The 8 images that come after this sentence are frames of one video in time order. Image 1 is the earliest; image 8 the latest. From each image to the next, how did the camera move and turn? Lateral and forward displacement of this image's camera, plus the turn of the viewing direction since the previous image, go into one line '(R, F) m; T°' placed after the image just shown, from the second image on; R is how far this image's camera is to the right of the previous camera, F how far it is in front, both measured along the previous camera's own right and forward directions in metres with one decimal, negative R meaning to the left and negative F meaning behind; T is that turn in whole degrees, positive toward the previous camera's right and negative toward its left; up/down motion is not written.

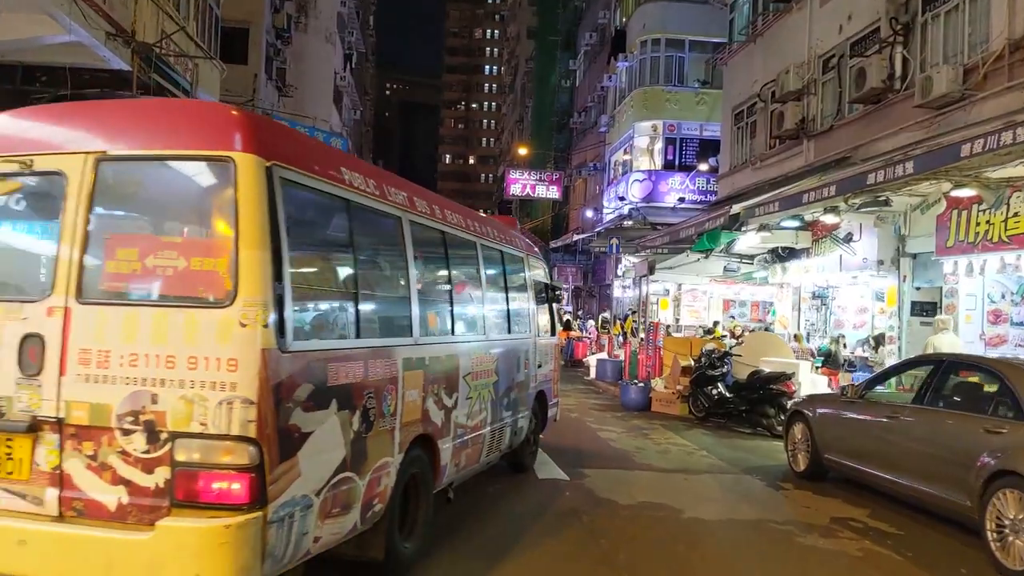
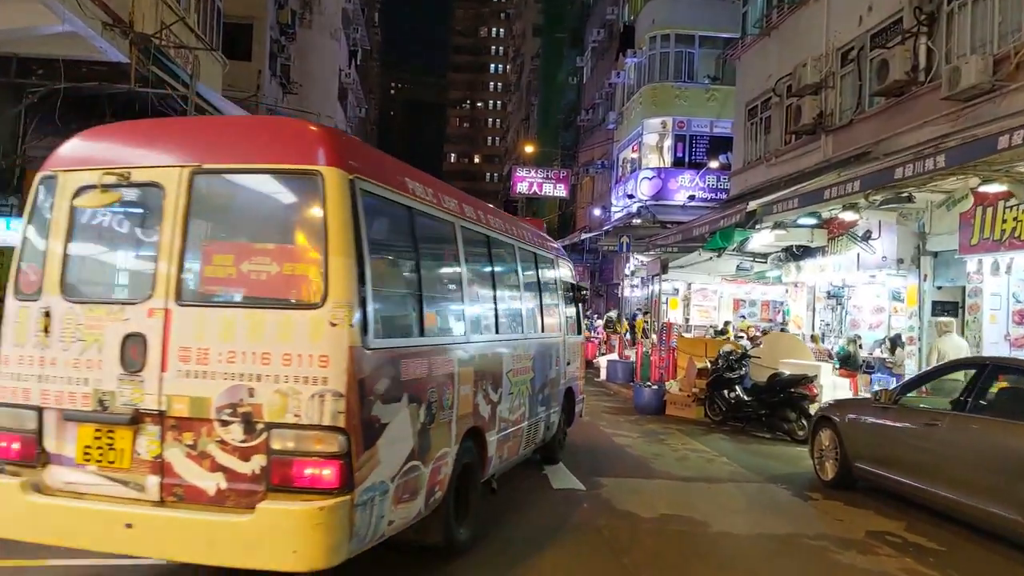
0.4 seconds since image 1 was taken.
(-0.1, +0.4) m; 0°
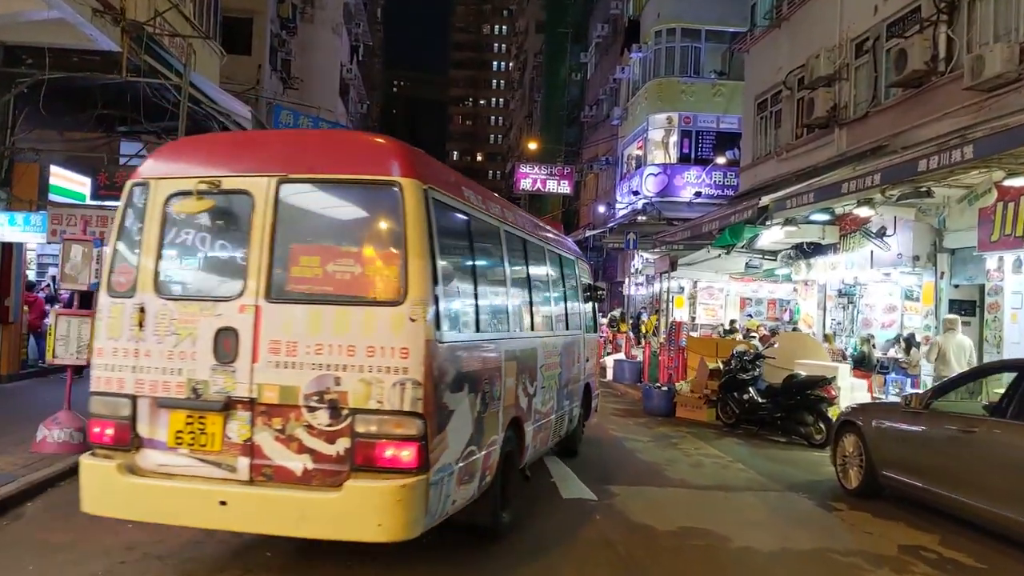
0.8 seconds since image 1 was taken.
(0.0, +0.4) m; 0°
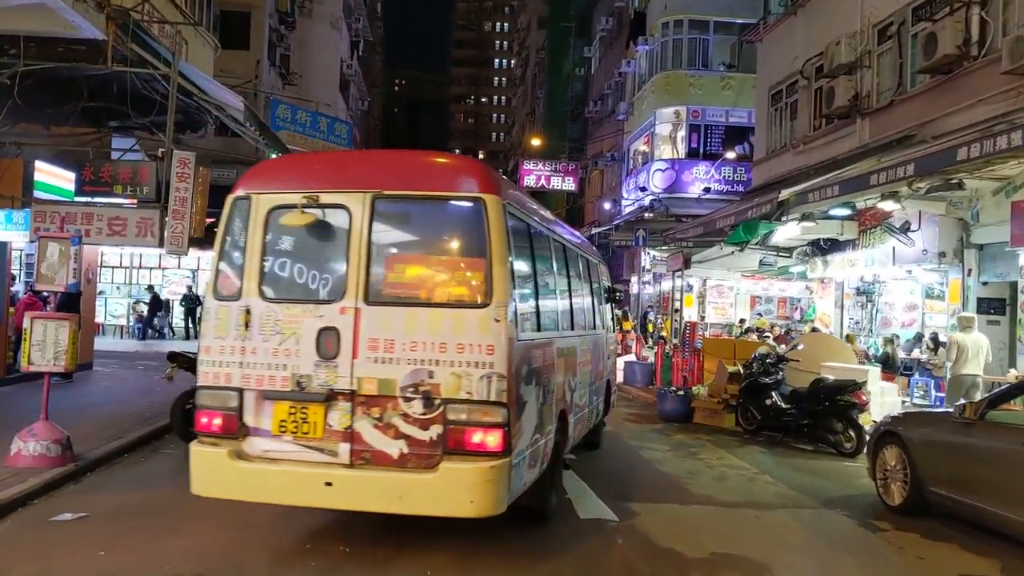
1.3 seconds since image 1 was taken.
(-0.1, +0.6) m; 0°
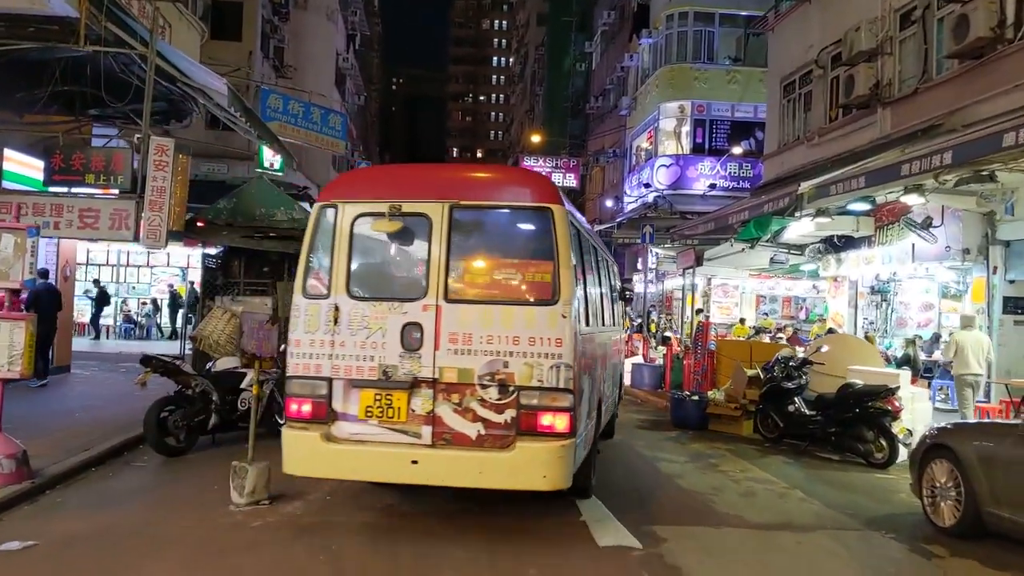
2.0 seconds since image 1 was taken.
(-0.1, +0.7) m; 0°
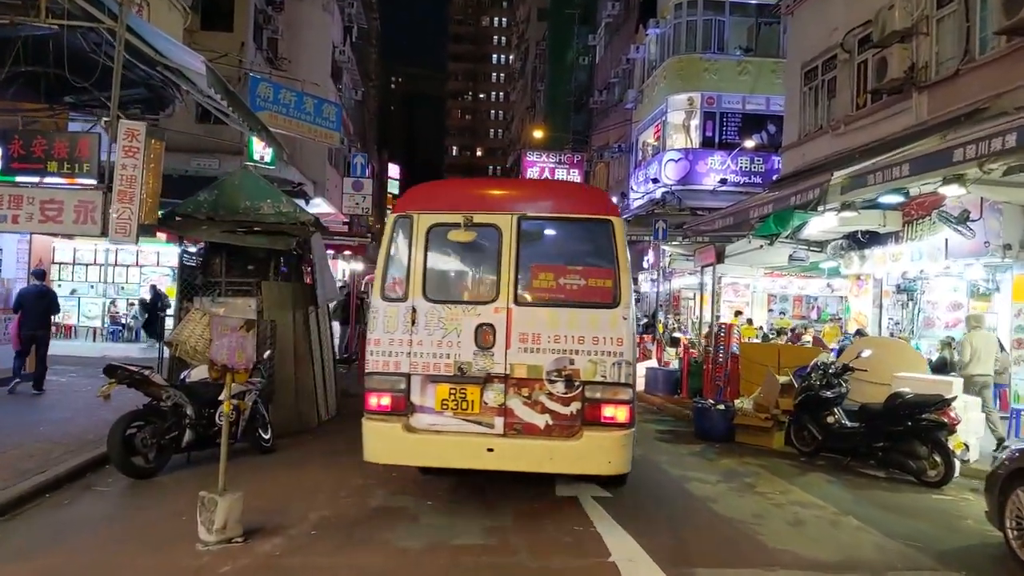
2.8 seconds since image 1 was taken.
(-0.1, +0.9) m; 0°
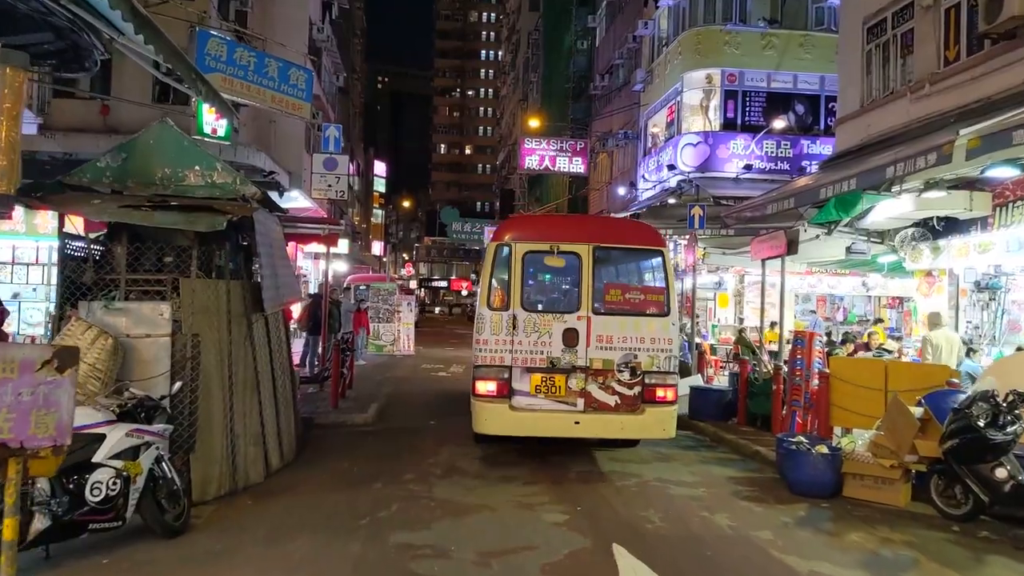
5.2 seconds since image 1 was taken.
(-0.3, +2.7) m; +1°
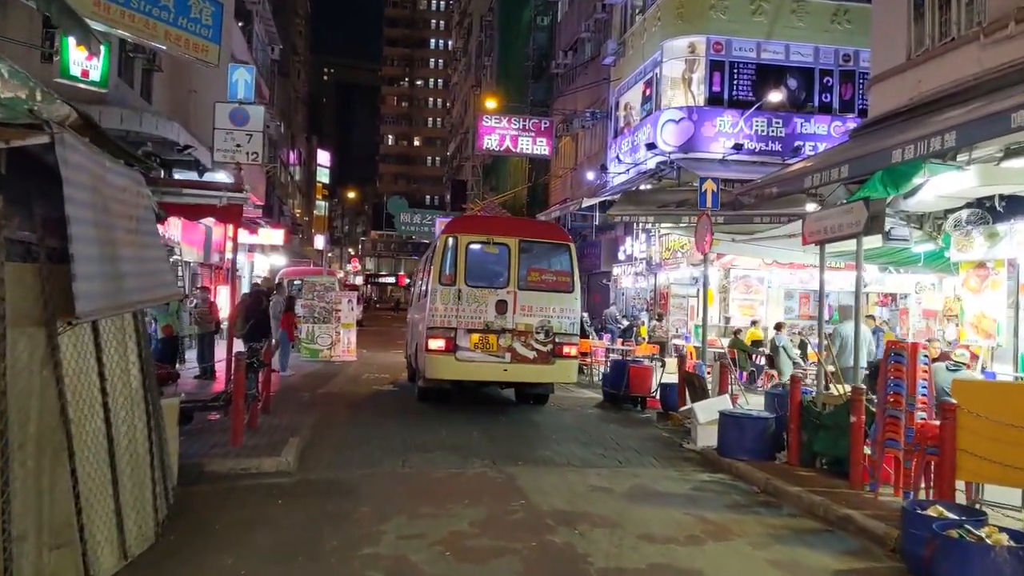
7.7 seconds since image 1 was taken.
(-0.2, +2.8) m; +4°
